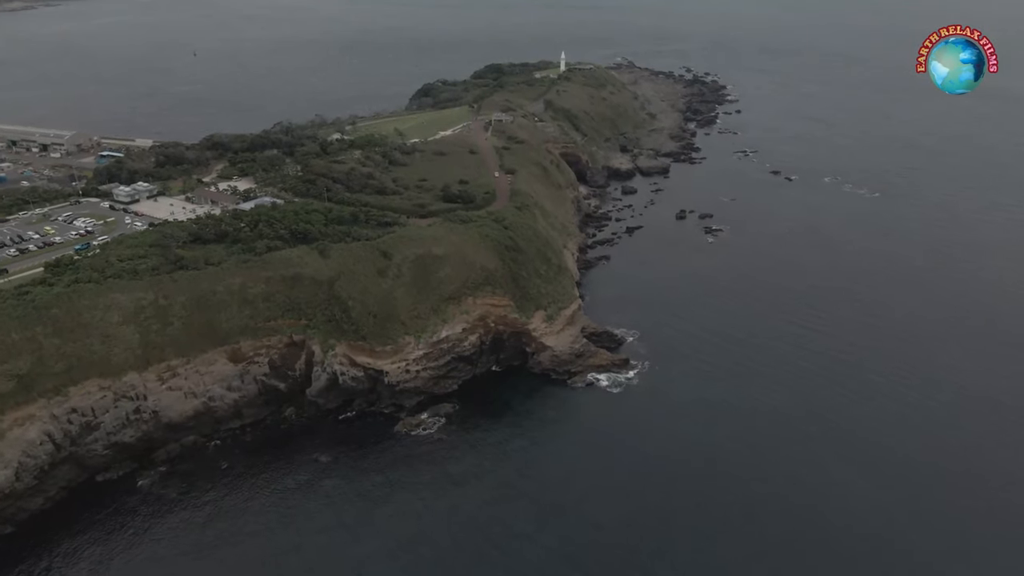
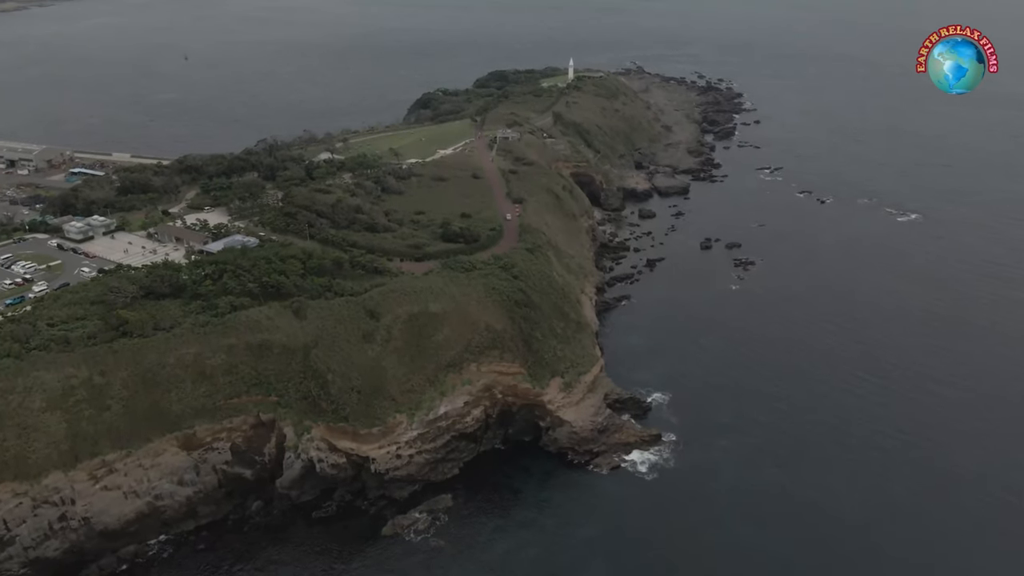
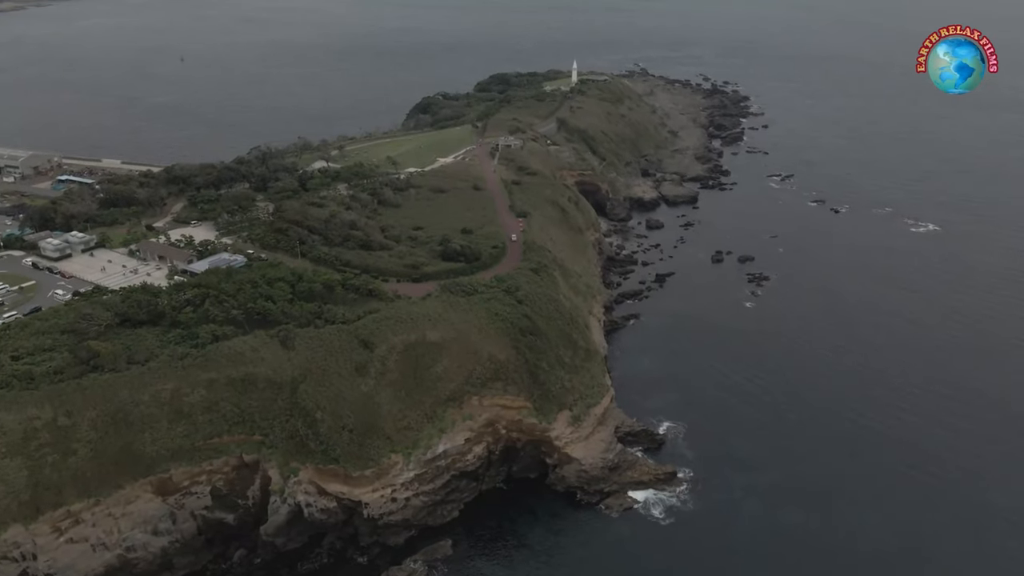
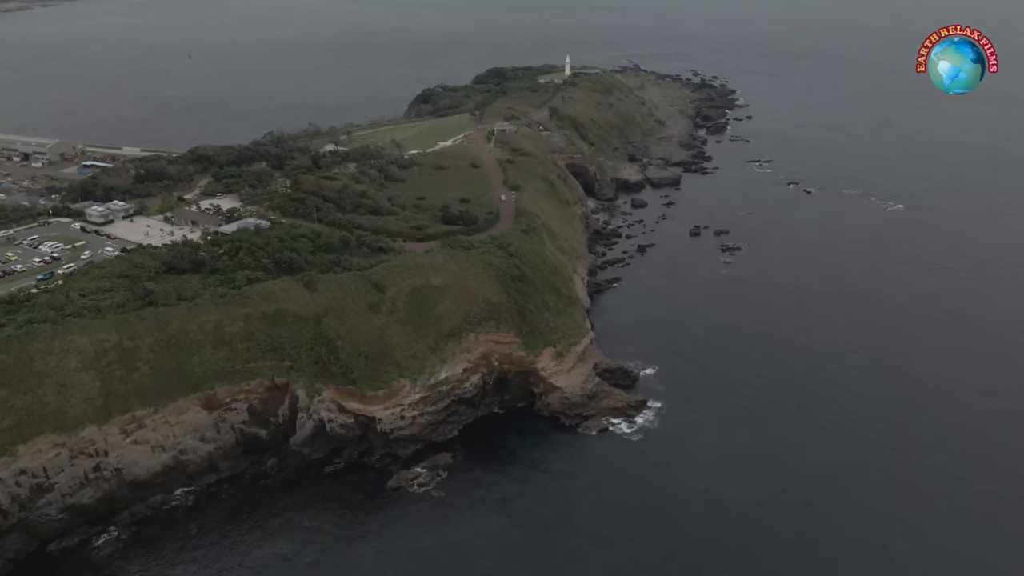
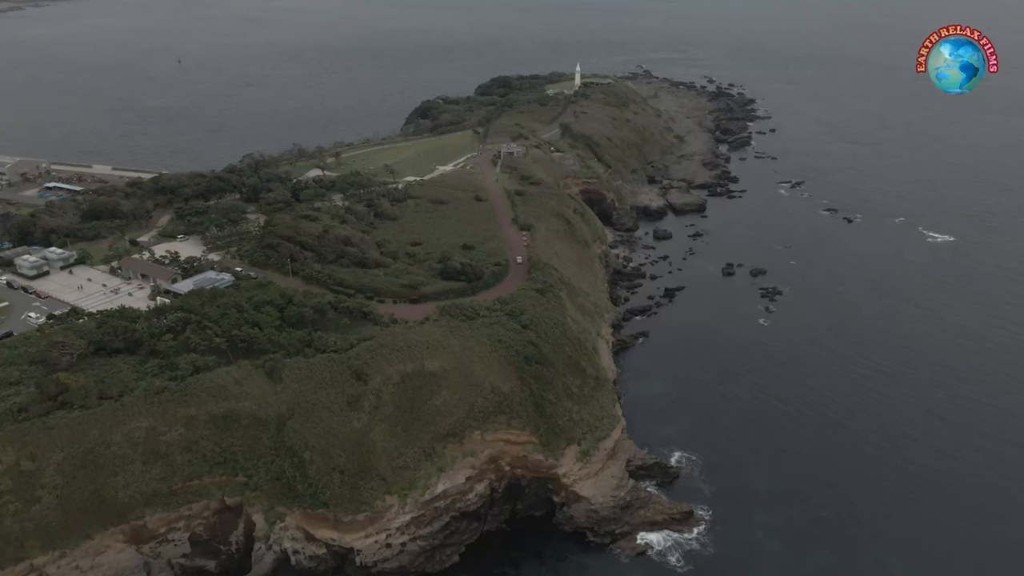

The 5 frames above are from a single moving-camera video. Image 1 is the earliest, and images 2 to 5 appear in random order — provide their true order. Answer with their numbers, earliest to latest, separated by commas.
4, 2, 3, 5
